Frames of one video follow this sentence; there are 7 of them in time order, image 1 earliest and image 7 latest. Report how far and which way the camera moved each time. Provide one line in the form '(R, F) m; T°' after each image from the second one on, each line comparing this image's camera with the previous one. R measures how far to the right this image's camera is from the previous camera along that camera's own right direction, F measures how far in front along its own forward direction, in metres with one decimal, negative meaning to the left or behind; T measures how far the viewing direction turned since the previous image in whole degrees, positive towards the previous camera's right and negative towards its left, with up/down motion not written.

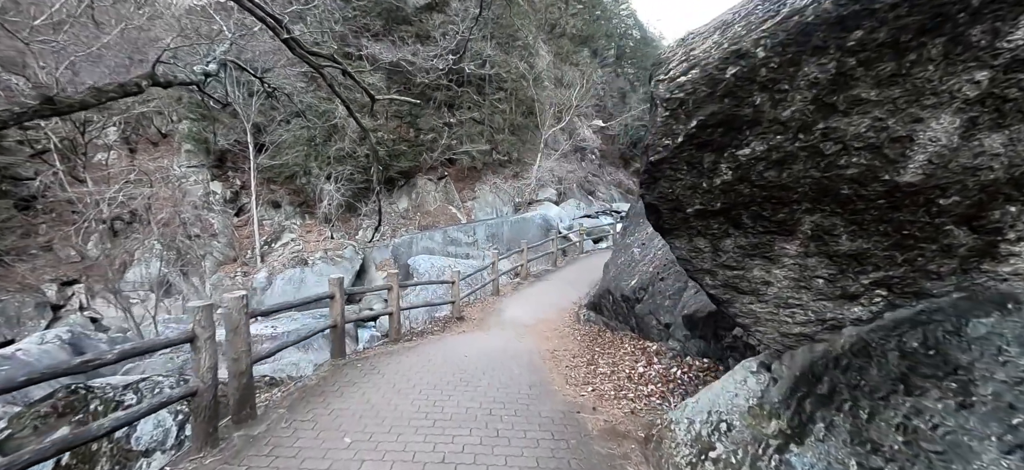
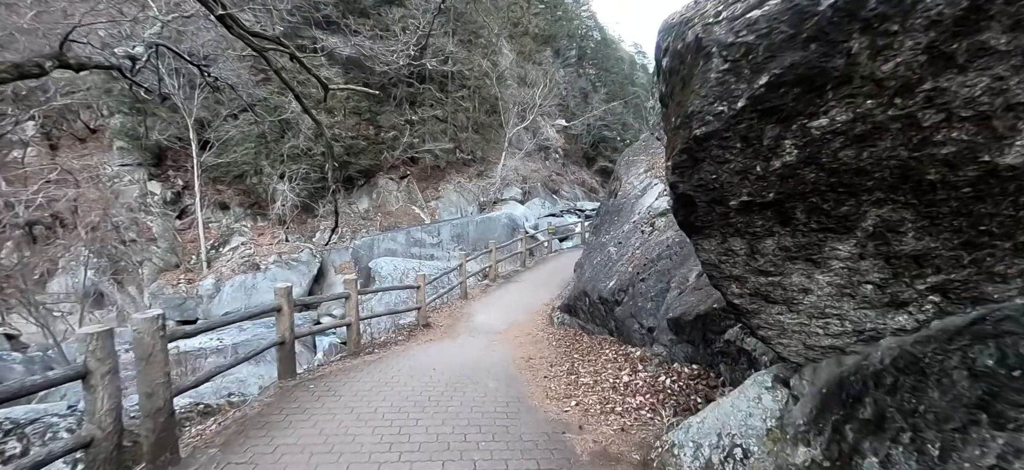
(-0.1, +0.3) m; +5°
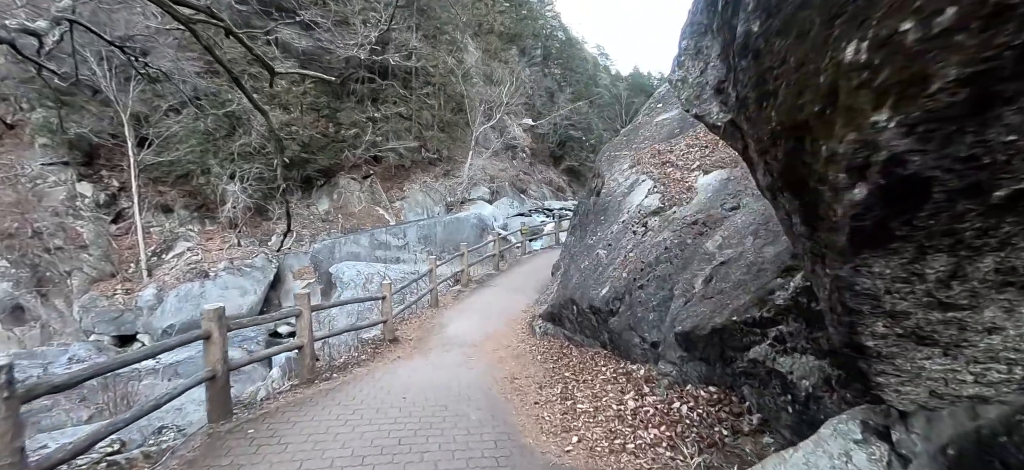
(-0.1, +0.5) m; +4°
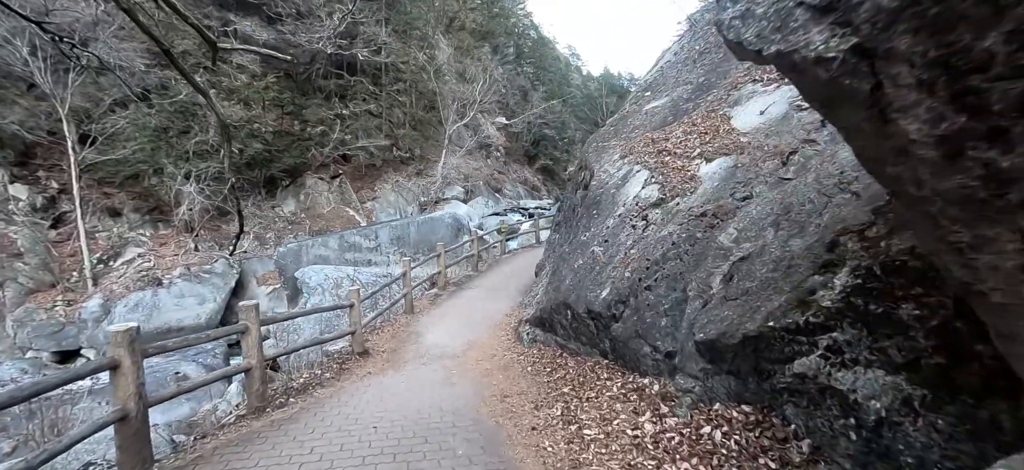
(-0.1, +0.5) m; +3°
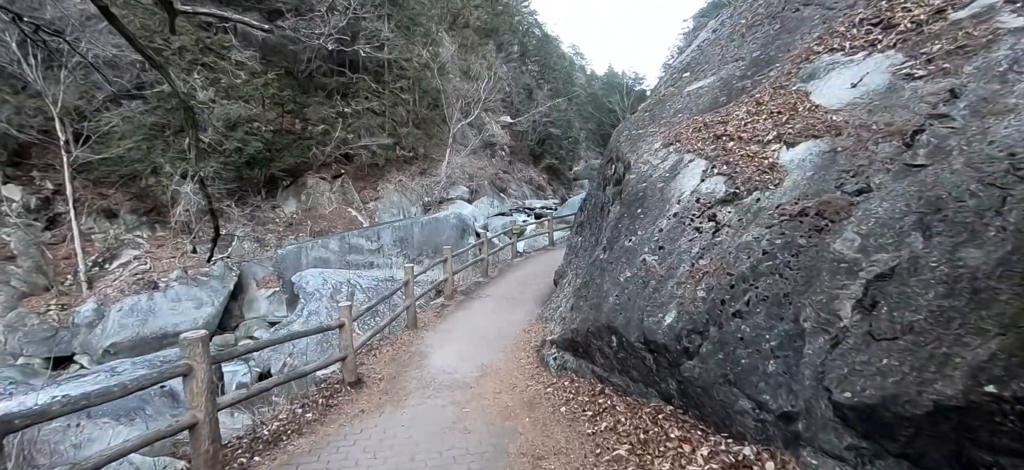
(-0.2, +0.9) m; 0°
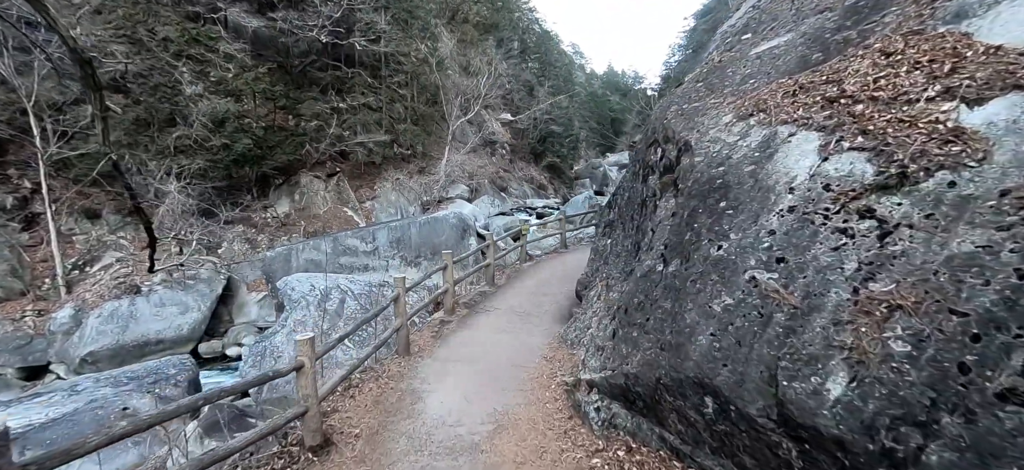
(-0.2, +1.1) m; 0°
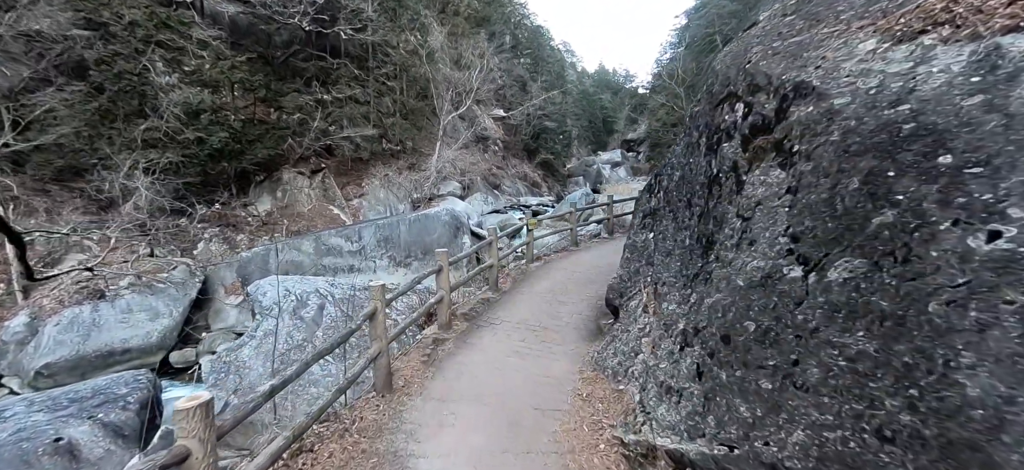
(-0.2, +1.2) m; +1°
